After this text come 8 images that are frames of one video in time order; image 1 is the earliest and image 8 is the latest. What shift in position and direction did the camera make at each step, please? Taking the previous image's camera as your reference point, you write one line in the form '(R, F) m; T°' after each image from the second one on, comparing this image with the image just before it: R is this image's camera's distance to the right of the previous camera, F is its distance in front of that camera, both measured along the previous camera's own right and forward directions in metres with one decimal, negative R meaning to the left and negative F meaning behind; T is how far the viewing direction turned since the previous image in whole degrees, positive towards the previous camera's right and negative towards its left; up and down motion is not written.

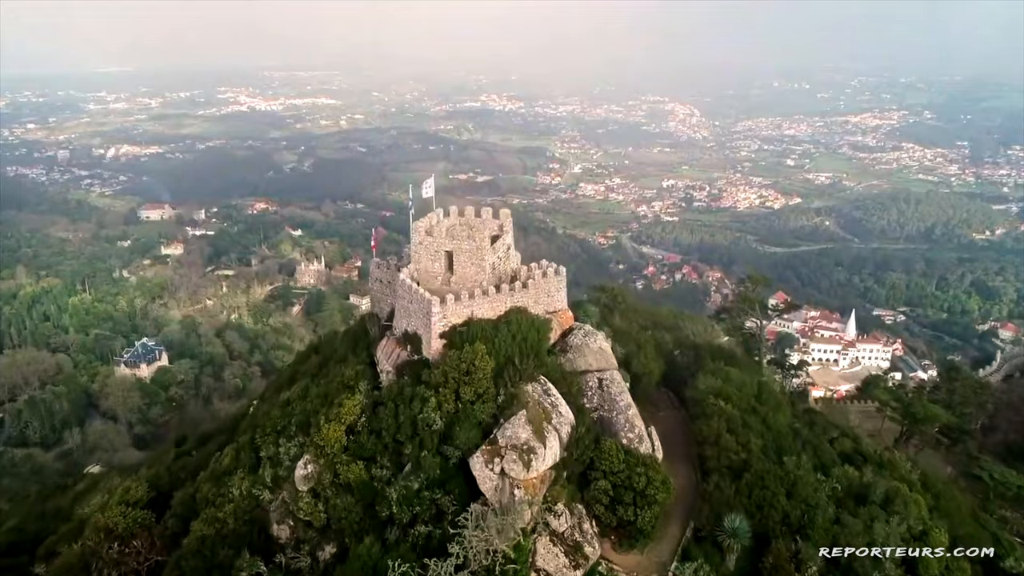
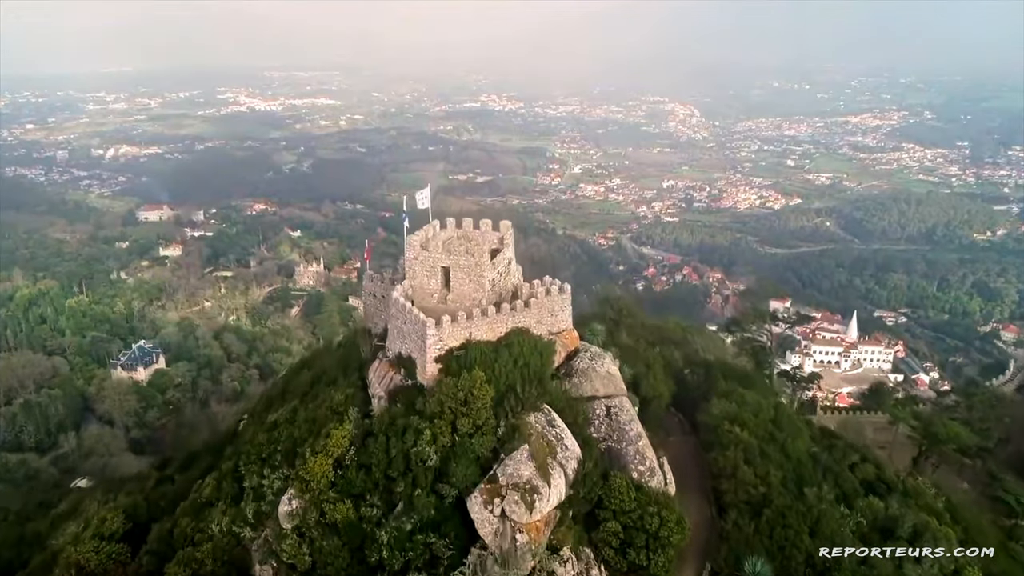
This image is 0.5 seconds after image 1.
(0.0, +0.4) m; 0°
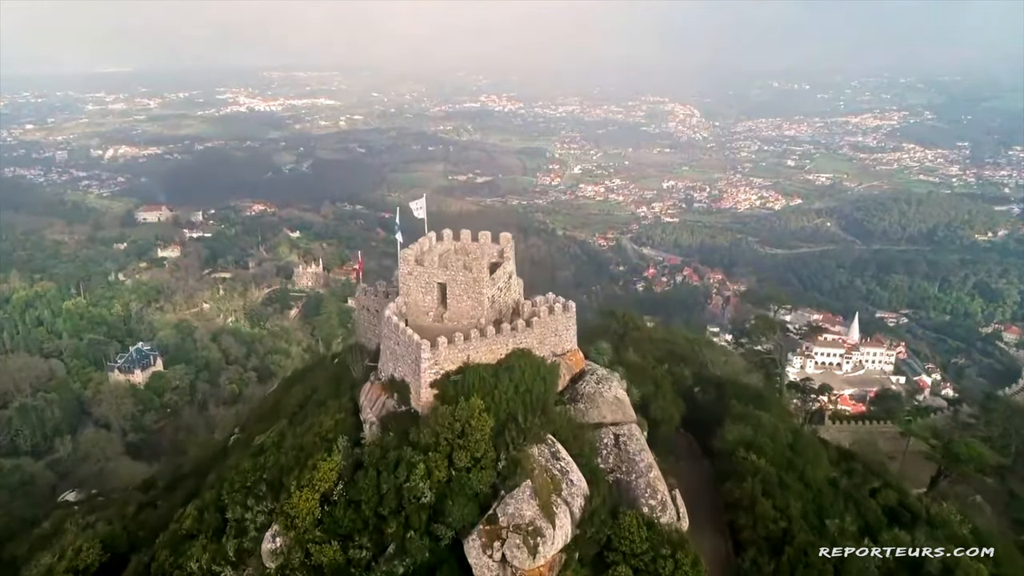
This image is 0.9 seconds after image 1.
(0.0, +0.3) m; 0°
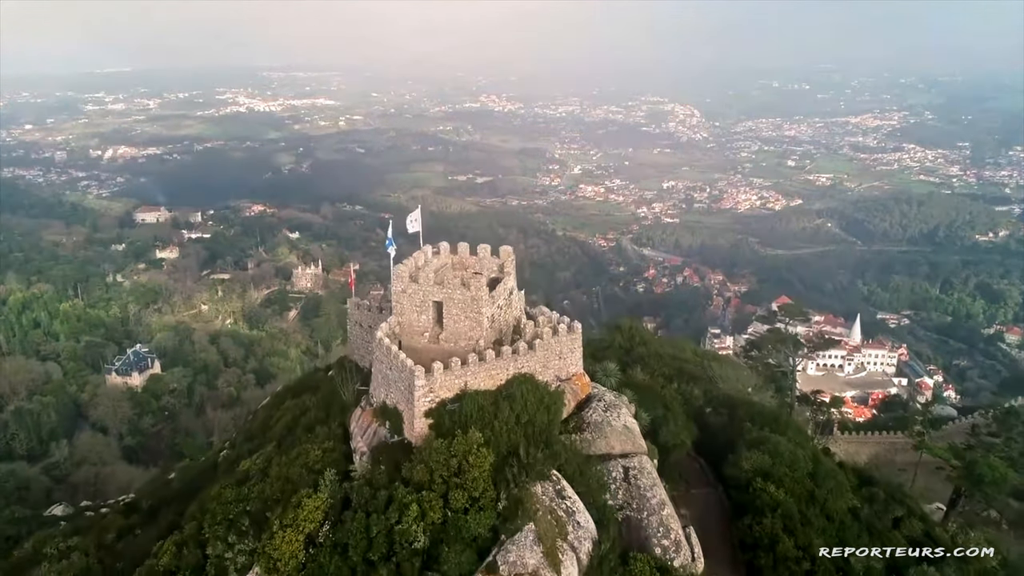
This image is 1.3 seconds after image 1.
(0.0, +0.3) m; 0°
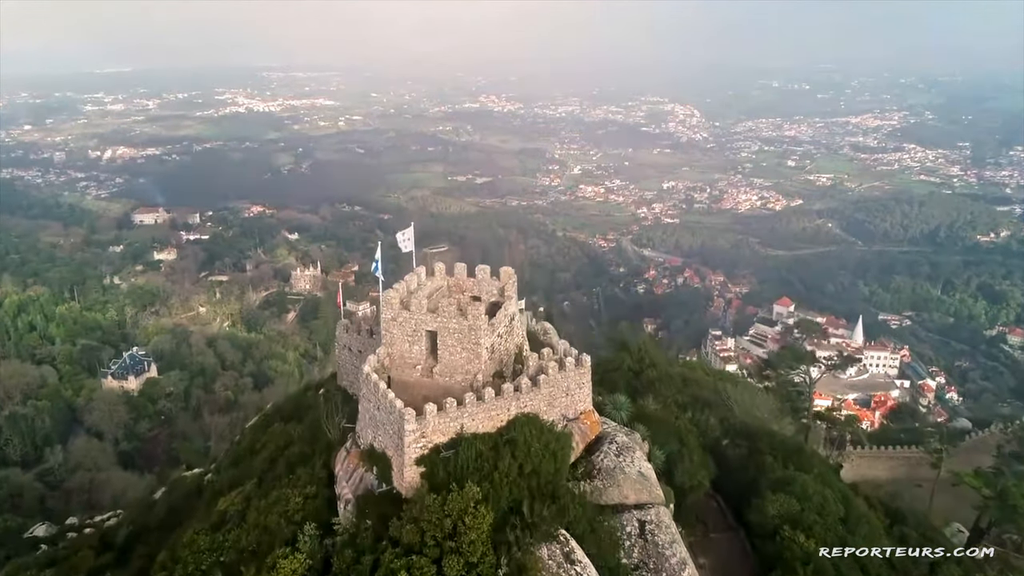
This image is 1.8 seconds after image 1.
(0.0, +0.4) m; 0°
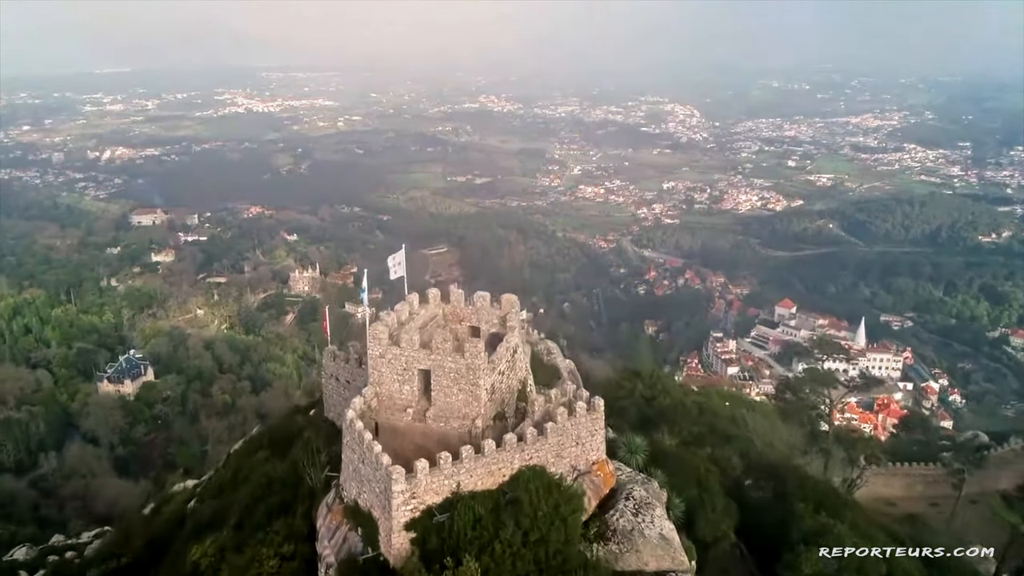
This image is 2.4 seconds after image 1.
(0.0, +0.5) m; 0°
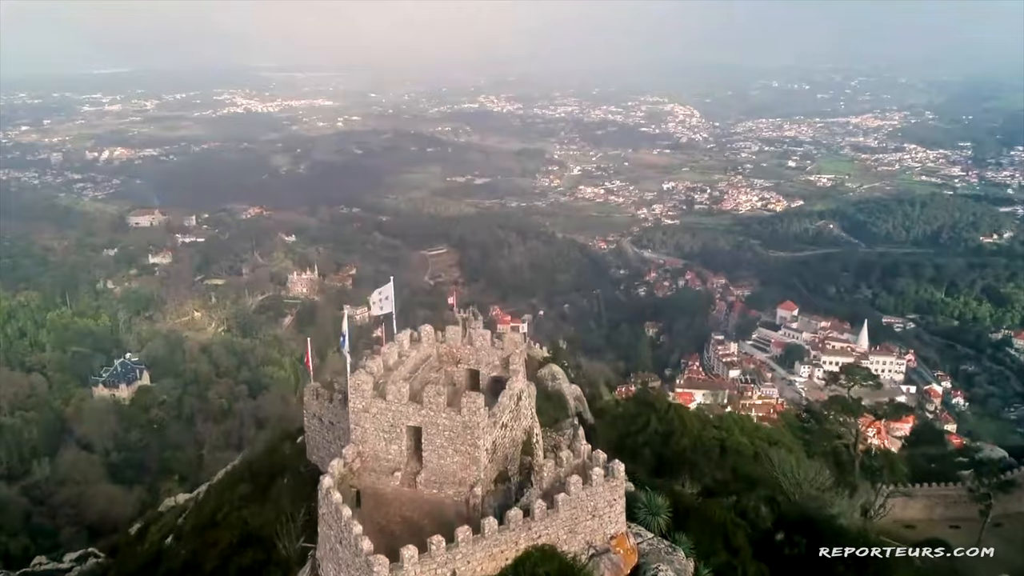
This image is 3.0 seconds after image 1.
(0.0, +0.5) m; 0°
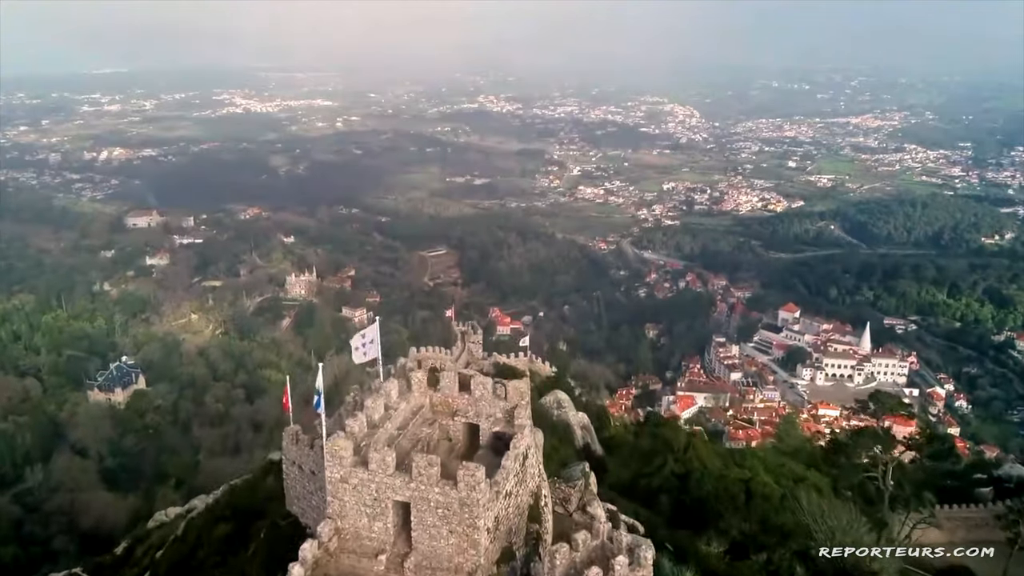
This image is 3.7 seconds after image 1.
(0.0, +0.5) m; 0°
